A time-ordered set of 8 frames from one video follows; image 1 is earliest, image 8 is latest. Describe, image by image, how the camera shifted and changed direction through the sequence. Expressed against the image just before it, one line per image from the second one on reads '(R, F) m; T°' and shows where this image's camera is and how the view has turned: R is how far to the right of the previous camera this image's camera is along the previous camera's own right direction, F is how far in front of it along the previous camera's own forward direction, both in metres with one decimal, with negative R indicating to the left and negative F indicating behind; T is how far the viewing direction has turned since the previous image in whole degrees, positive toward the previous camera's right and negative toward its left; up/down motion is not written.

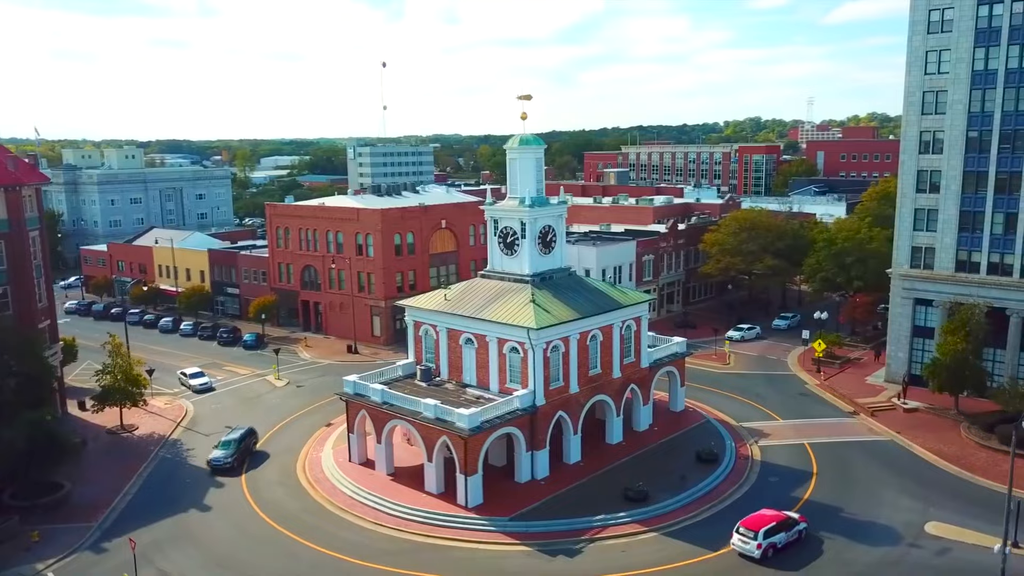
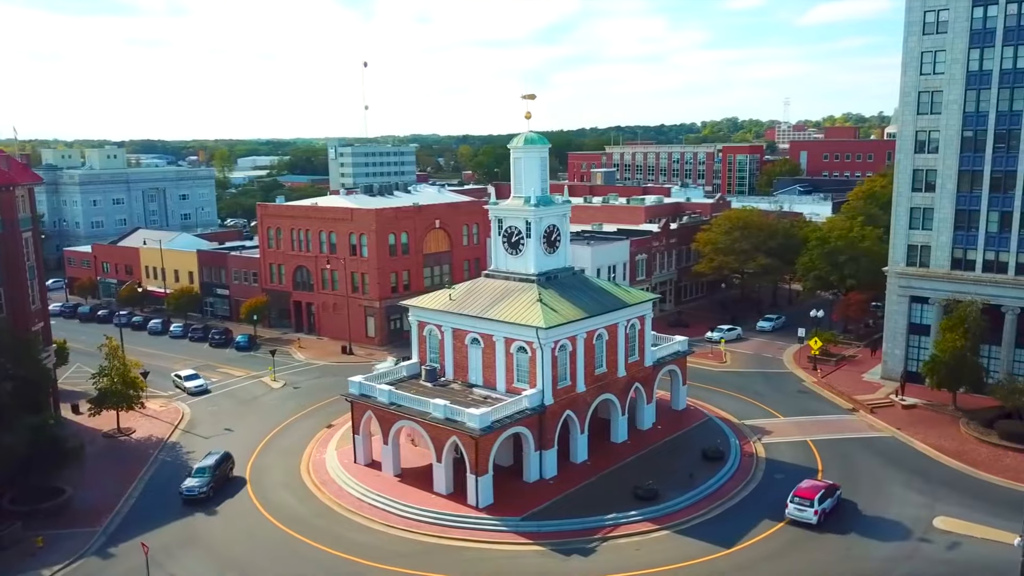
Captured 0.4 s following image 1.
(-1.4, +0.1) m; +1°
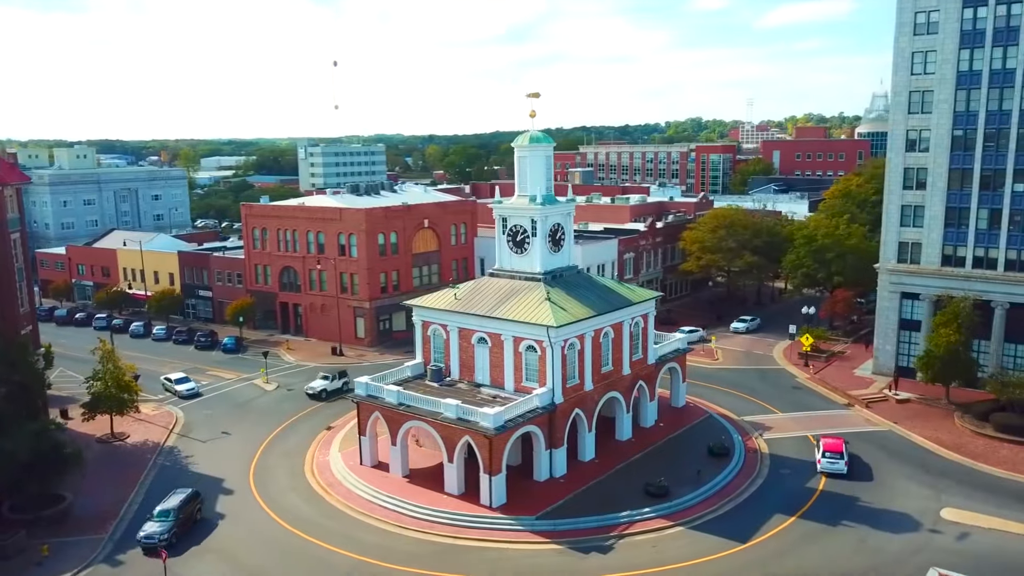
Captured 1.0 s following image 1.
(-2.0, +0.2) m; +2°
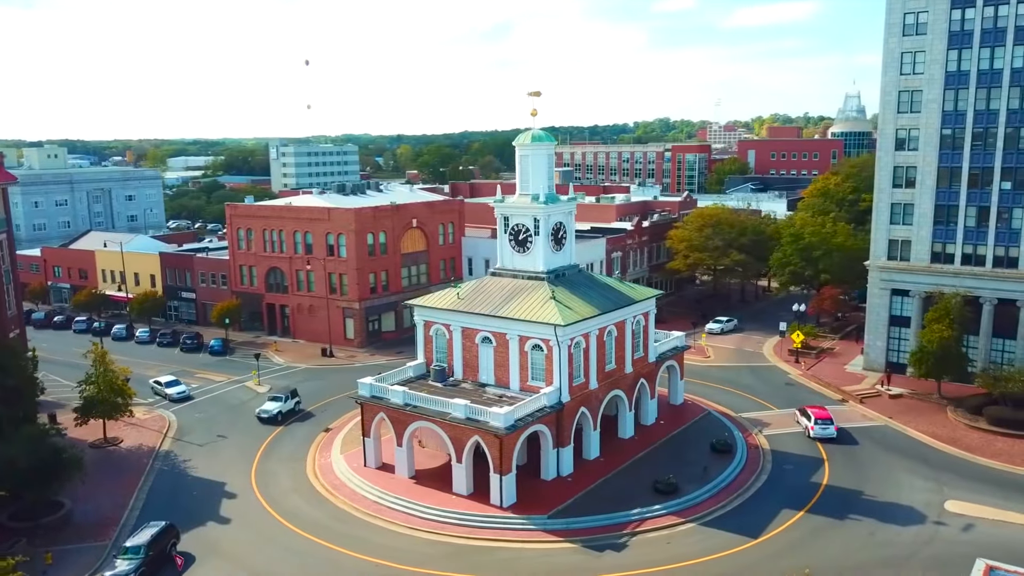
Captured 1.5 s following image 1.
(-1.7, +0.2) m; +2°
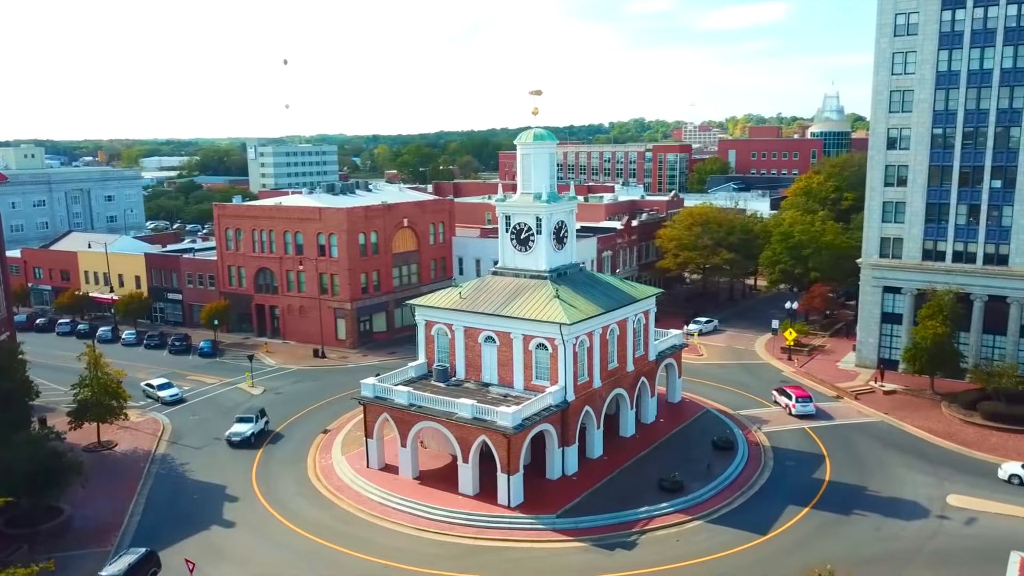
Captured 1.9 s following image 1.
(-1.3, +0.1) m; +2°
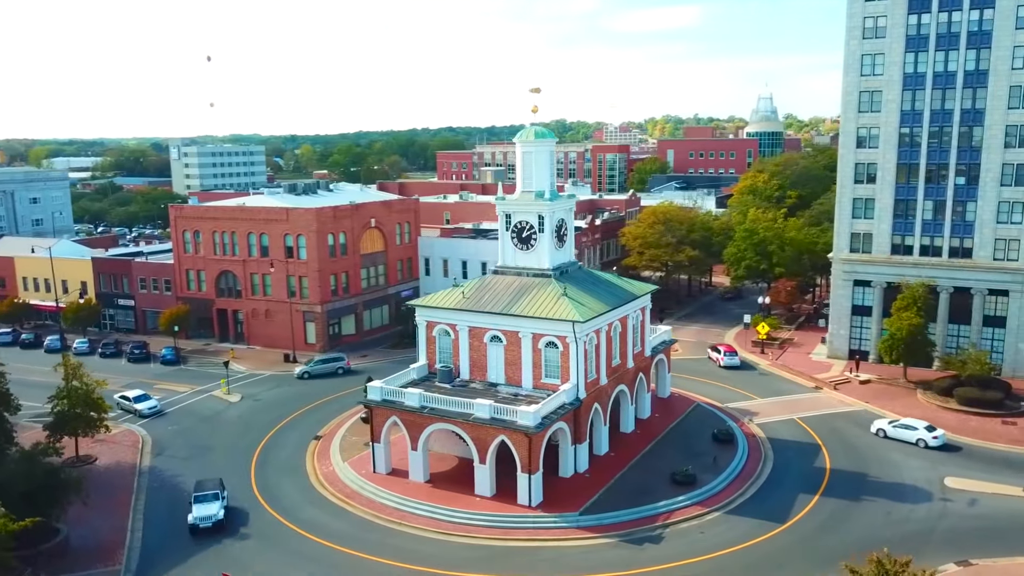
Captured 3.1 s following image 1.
(-4.1, +0.5) m; +5°
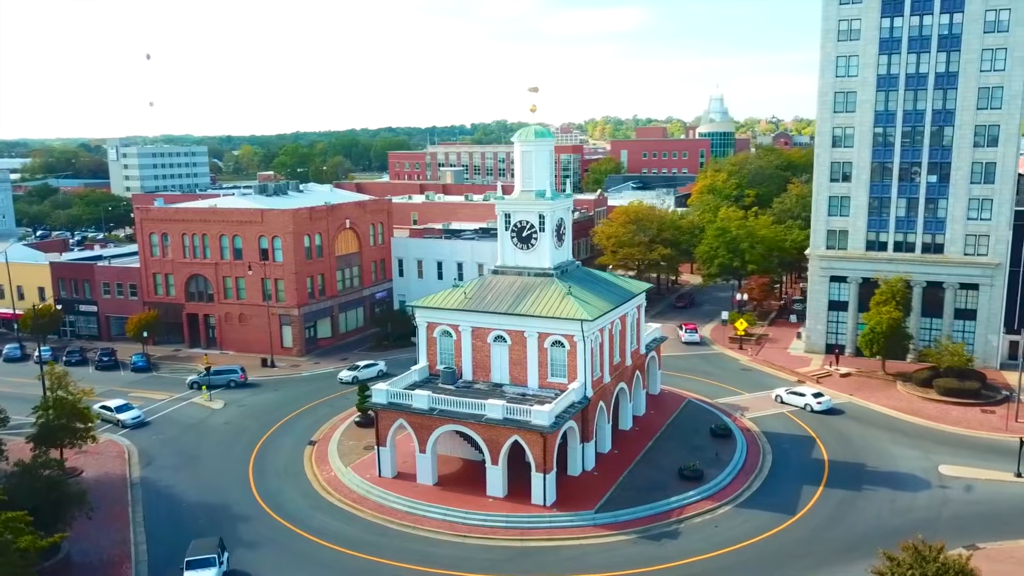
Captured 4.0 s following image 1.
(-3.0, +0.3) m; +4°
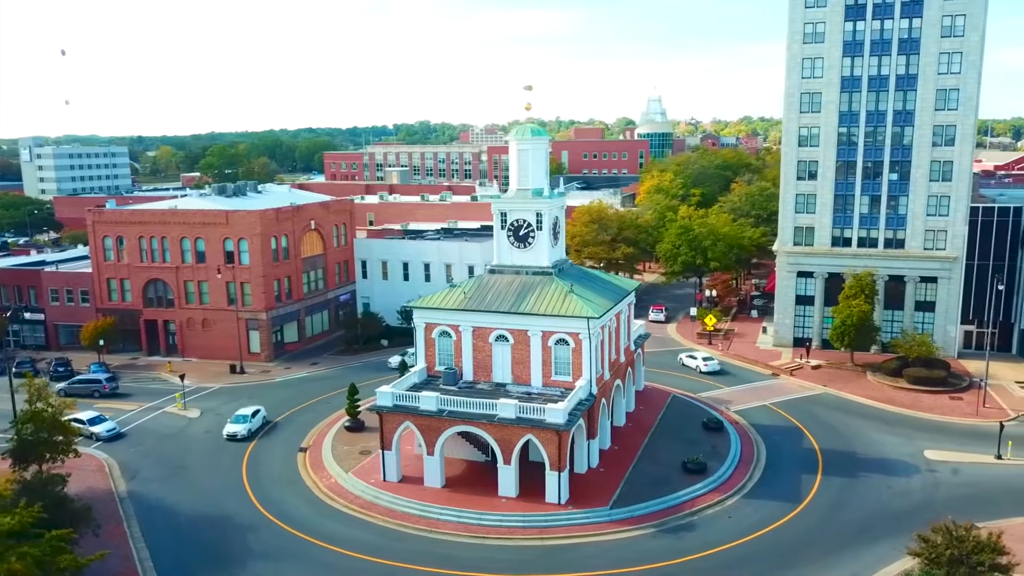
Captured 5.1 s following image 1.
(-3.7, +0.3) m; +5°
